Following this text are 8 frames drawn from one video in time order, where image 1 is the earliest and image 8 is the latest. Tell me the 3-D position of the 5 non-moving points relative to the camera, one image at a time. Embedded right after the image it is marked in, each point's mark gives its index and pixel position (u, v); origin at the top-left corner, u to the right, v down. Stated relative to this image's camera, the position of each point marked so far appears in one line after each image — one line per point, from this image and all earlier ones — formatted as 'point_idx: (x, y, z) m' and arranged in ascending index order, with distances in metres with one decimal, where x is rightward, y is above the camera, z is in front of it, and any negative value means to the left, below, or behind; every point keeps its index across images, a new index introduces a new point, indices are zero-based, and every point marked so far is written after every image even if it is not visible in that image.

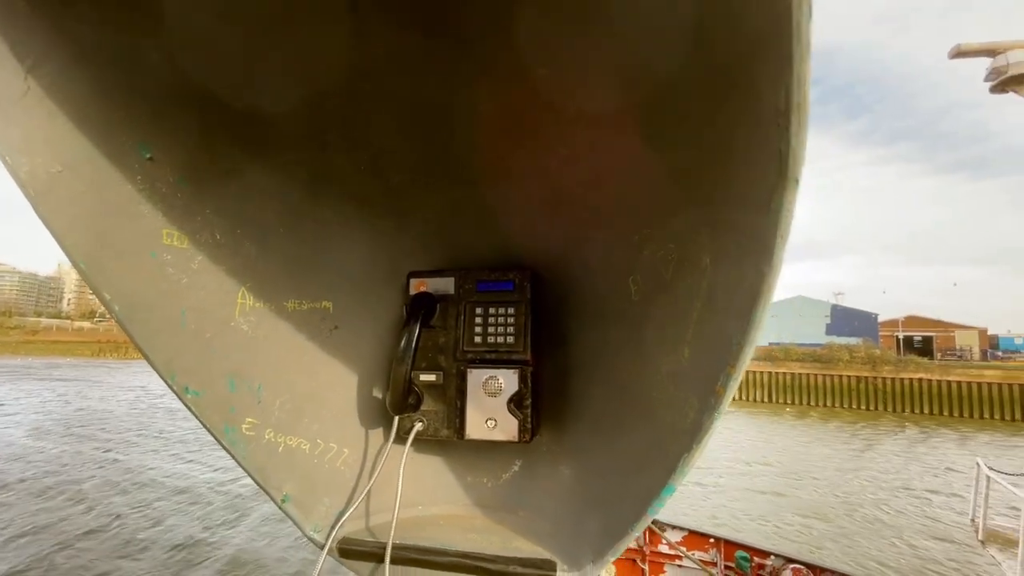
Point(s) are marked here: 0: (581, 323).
0: (+0.1, 0.0, +1.0) m
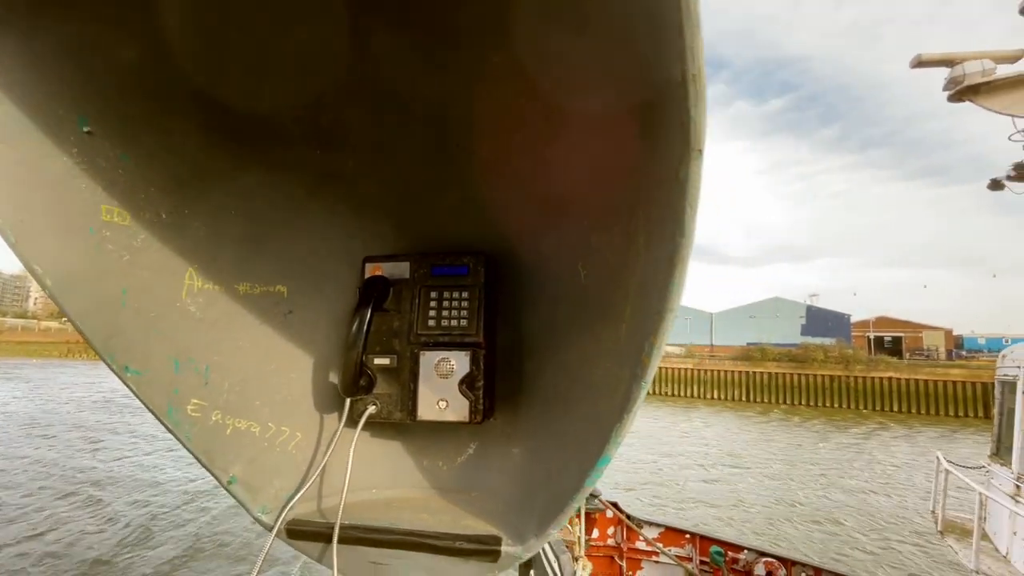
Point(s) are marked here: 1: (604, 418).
0: (+0.1, 0.0, +0.9) m
1: (+0.1, -0.2, +0.7) m
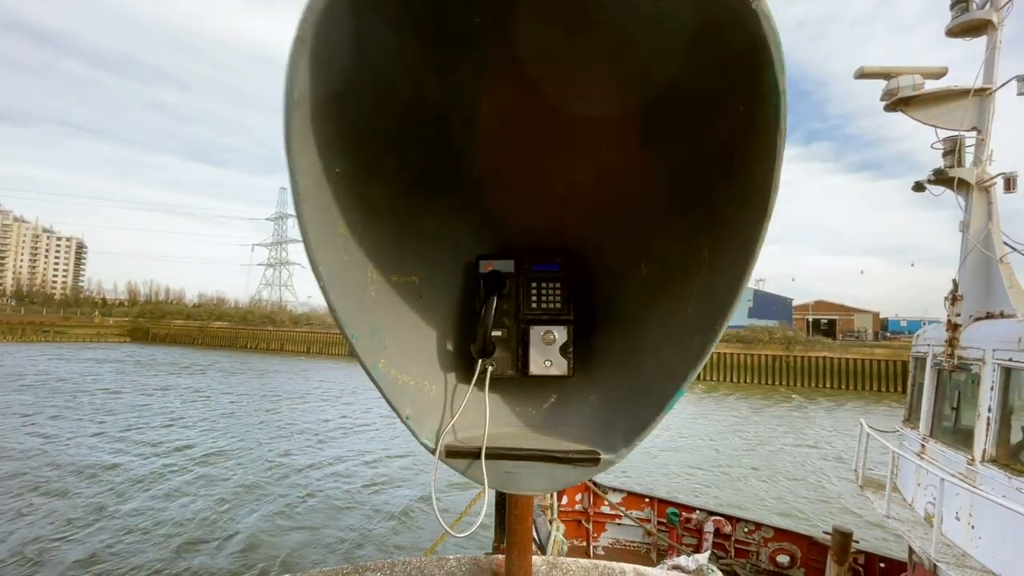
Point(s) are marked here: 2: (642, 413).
0: (+0.3, 0.0, +1.3) m
1: (+0.4, -0.2, +1.1) m
2: (+0.3, -0.3, +1.1) m
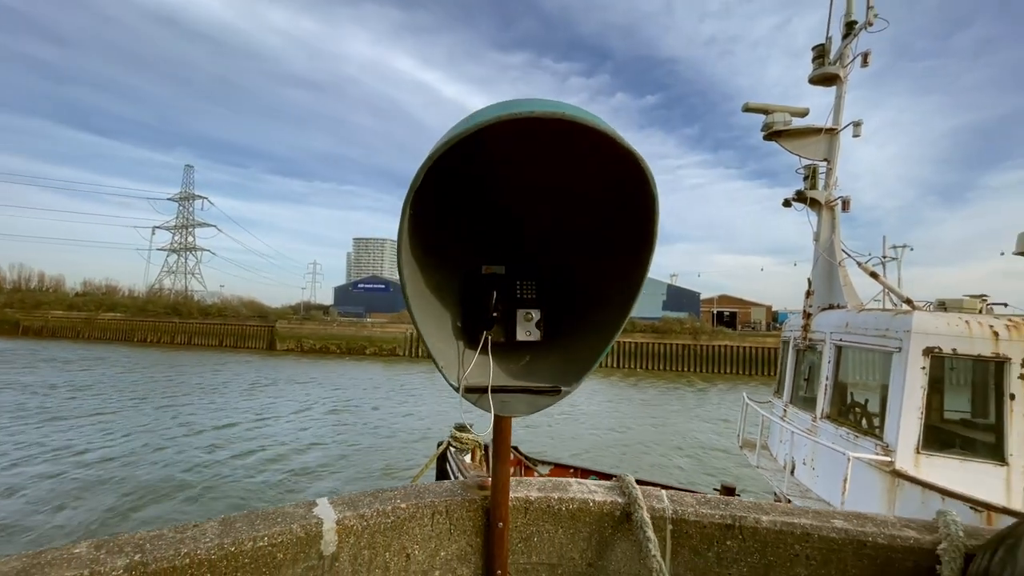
0: (+0.2, 0.0, +2.0) m
1: (+0.4, -0.2, +1.9) m
2: (+0.3, -0.3, +1.9) m
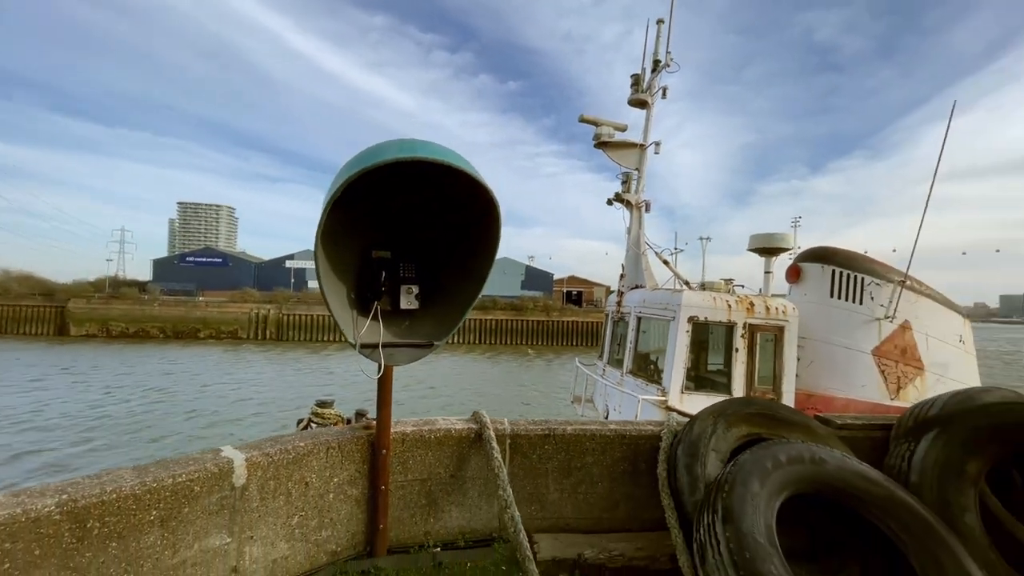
0: (-0.5, +0.1, +2.8) m
1: (-0.3, -0.1, +2.7) m
2: (-0.4, -0.2, +2.6) m
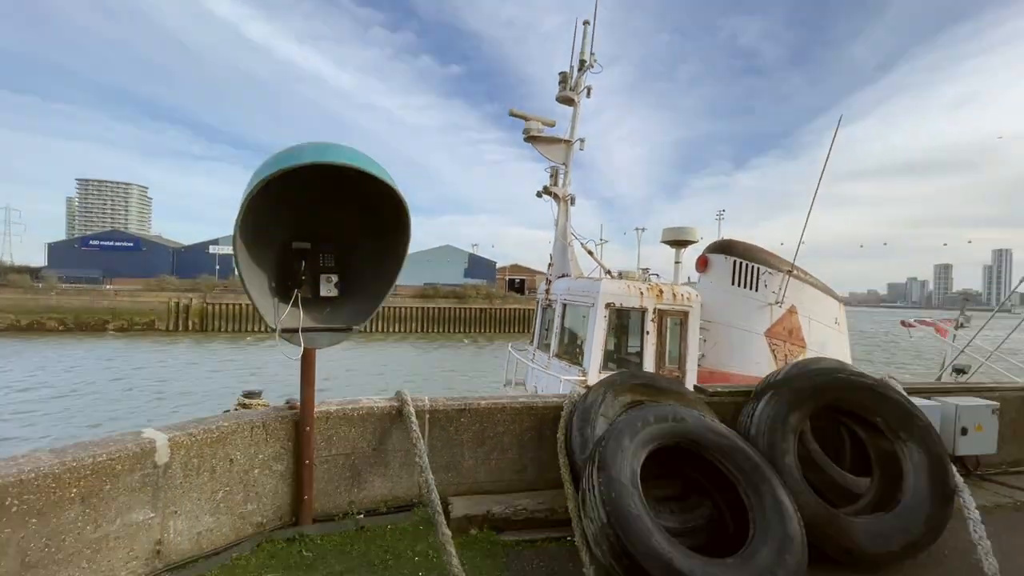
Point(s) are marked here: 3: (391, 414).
0: (-1.1, +0.2, +3.0) m
1: (-0.9, -0.1, +2.9) m
2: (-1.0, -0.2, +2.9) m
3: (-0.9, -1.0, +3.5) m
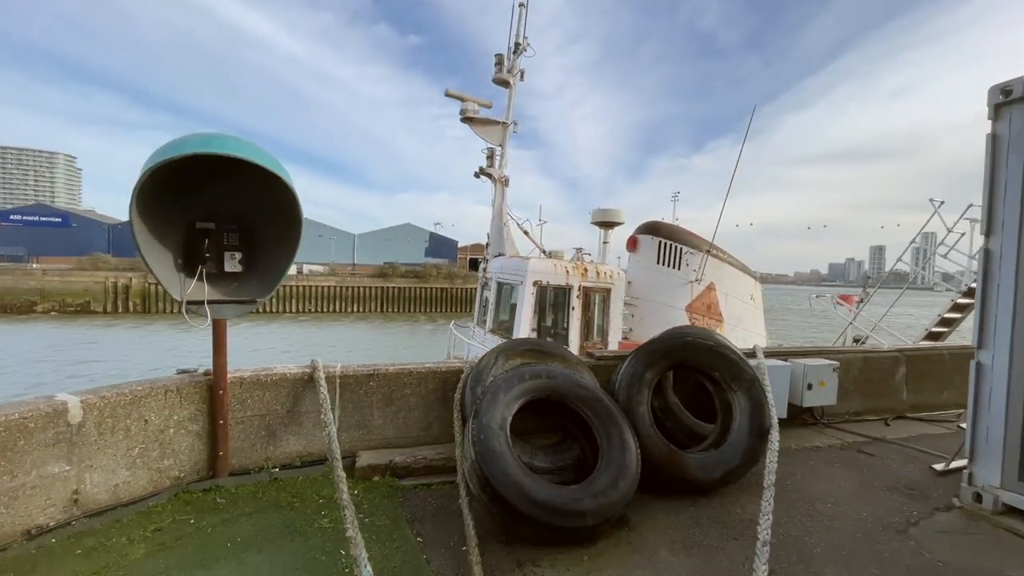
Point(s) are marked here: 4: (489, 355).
0: (-1.9, +0.4, +3.3) m
1: (-1.7, +0.1, +3.3) m
2: (-1.8, 0.0, +3.2) m
3: (-1.8, -0.8, +3.8) m
4: (-0.2, -0.6, +4.0) m
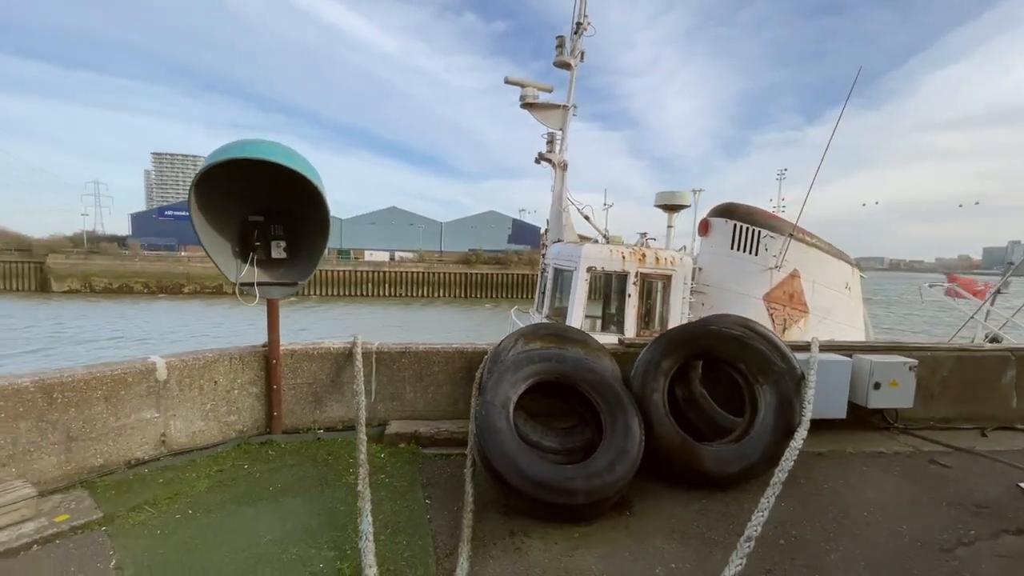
0: (-1.8, +0.5, +3.8) m
1: (-1.6, +0.2, +3.7) m
2: (-1.7, +0.2, +3.7) m
3: (-1.6, -0.6, +4.3) m
4: (0.0, -0.5, +4.2) m
